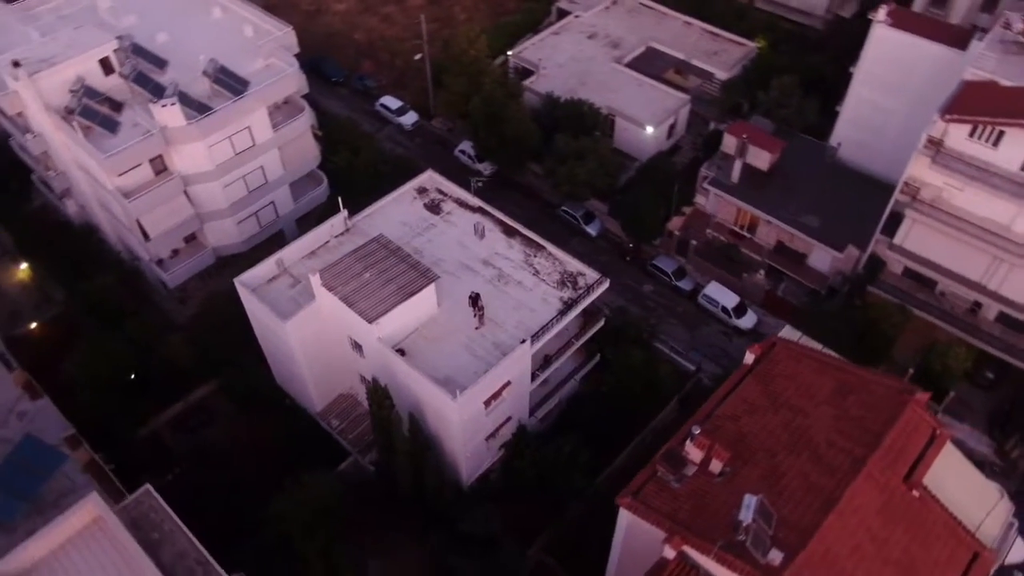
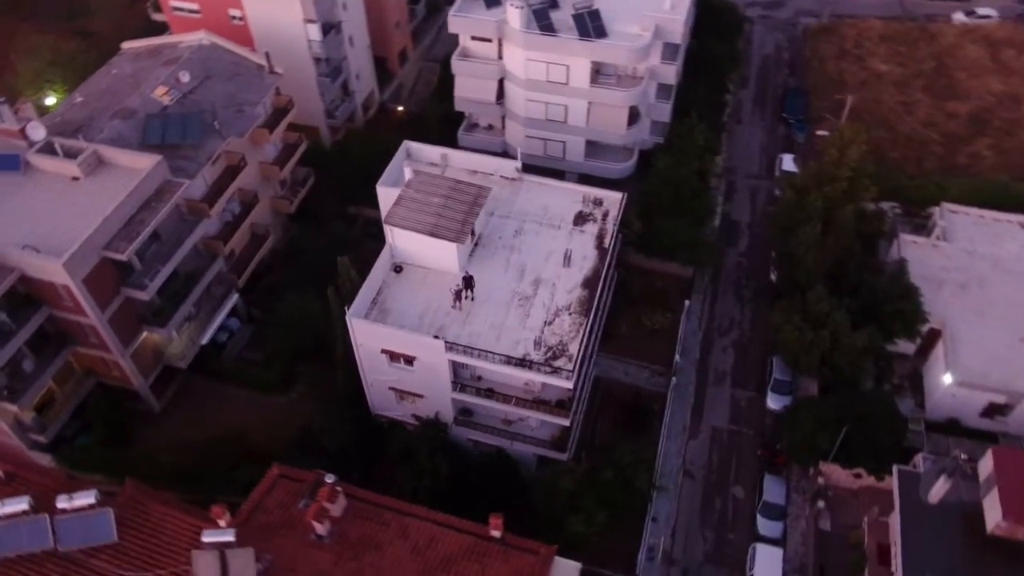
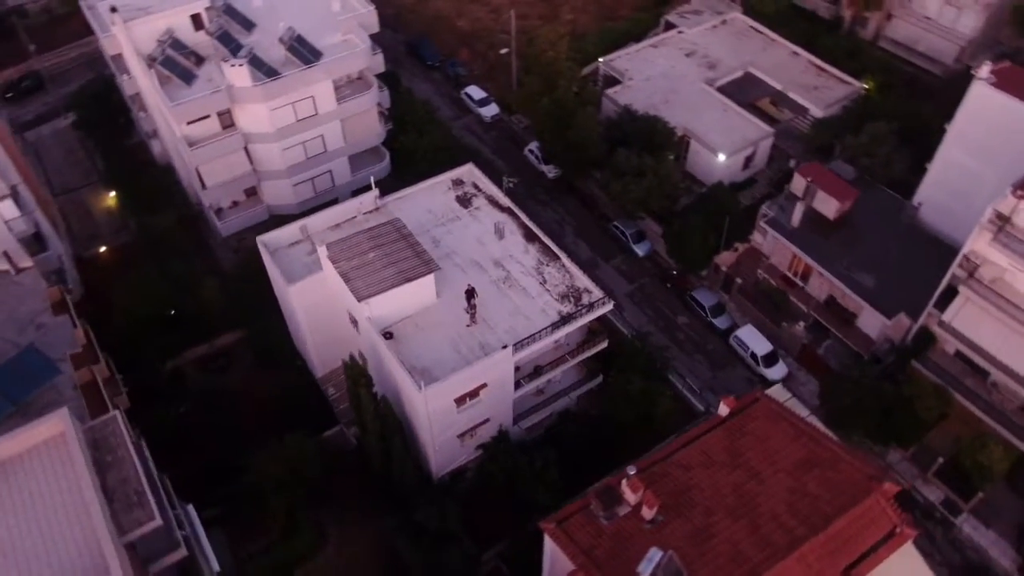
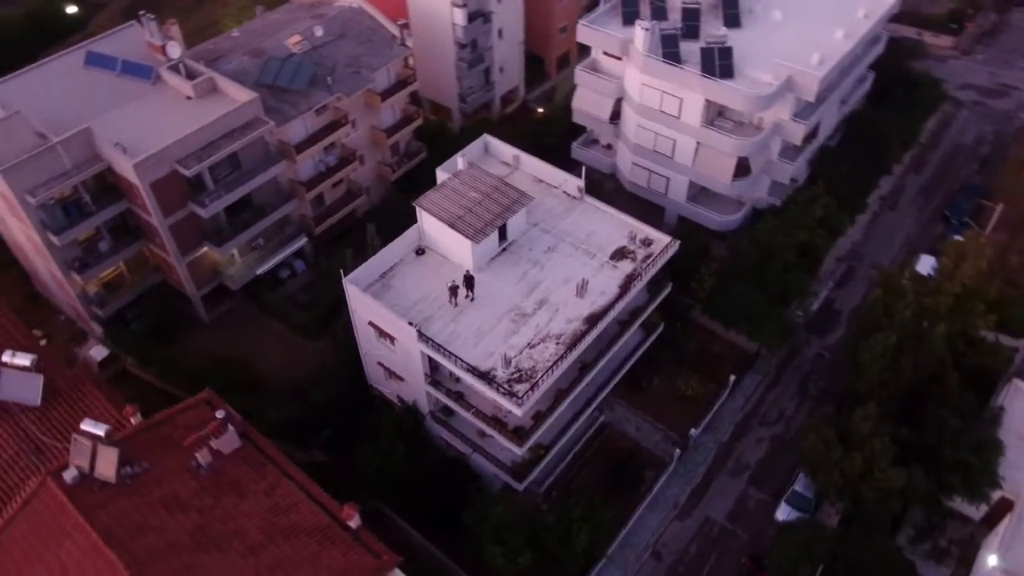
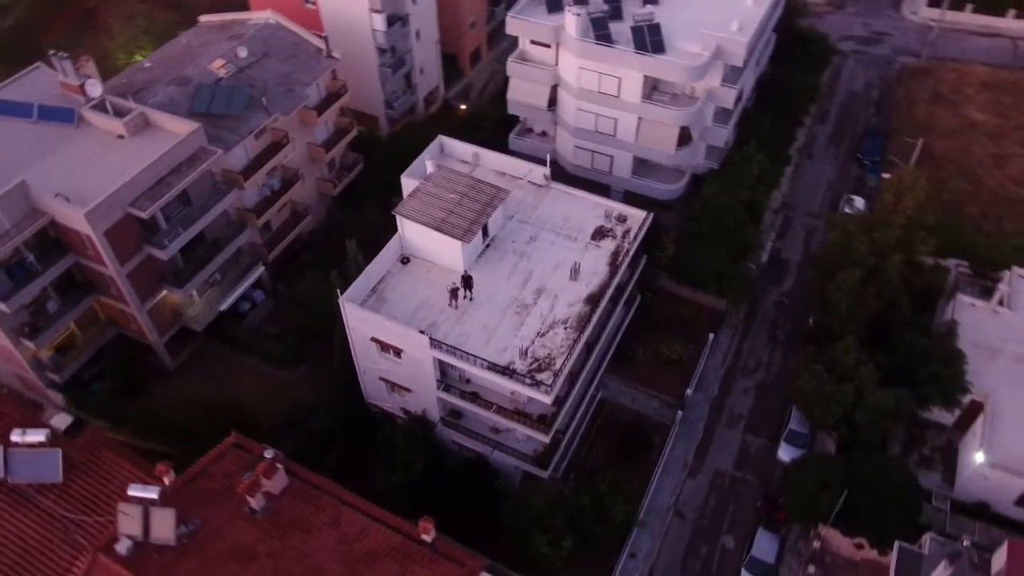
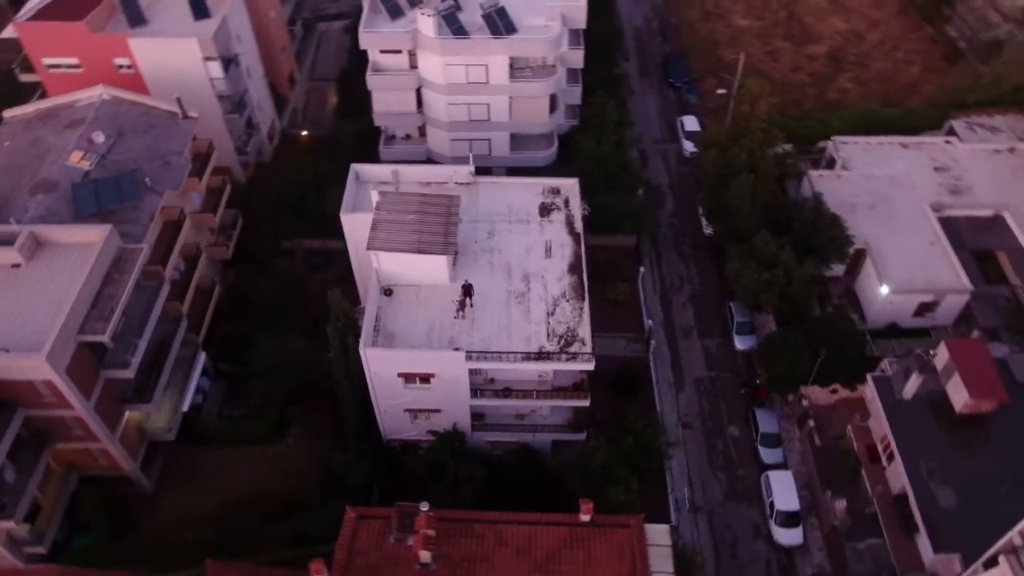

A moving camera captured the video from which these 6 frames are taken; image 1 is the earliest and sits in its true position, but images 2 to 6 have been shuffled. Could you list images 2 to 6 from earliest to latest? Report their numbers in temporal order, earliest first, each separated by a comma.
3, 6, 2, 5, 4
